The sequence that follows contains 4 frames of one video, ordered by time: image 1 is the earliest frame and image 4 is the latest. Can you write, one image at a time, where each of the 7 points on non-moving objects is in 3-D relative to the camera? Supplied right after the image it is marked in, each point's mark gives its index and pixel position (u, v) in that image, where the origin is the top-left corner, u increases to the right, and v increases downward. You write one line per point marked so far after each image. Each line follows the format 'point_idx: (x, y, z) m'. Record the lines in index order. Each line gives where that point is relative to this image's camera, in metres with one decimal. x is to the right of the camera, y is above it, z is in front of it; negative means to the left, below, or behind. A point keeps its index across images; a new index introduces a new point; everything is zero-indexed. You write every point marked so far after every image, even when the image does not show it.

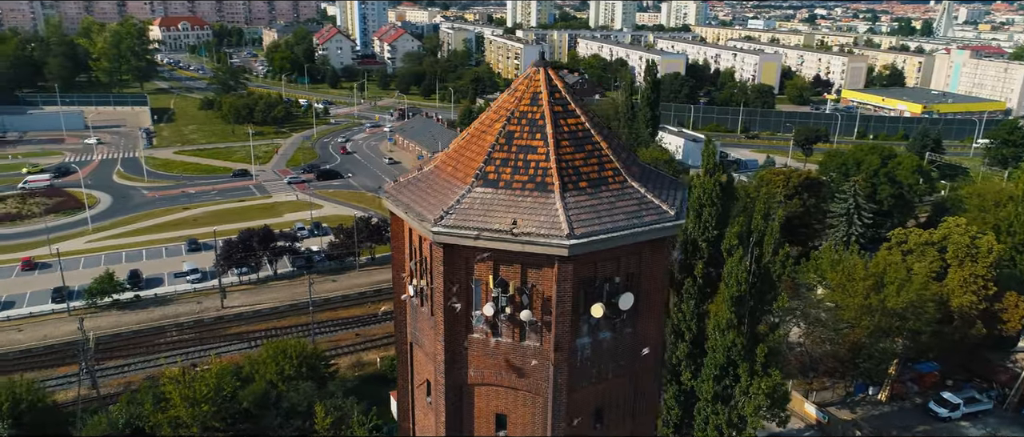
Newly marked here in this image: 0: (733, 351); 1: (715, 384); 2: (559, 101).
0: (+5.3, -3.2, +17.1) m
1: (+4.9, -4.0, +17.4) m
2: (+0.6, +1.5, +9.3) m
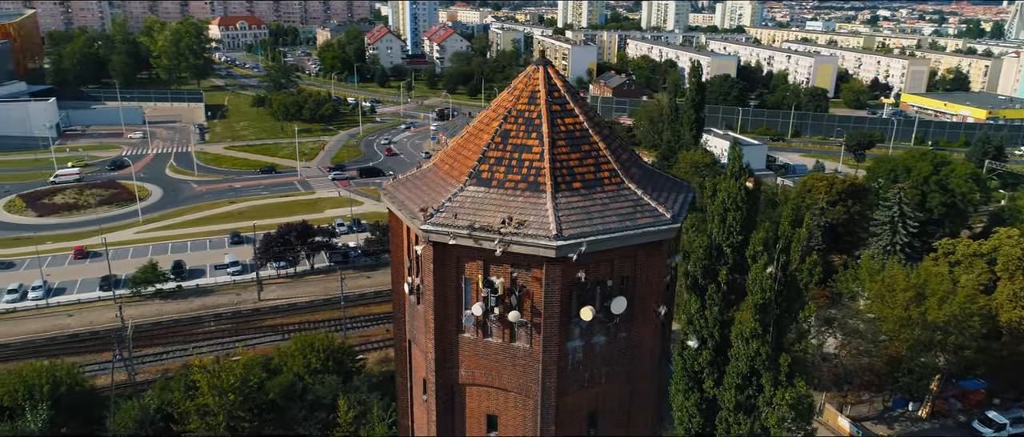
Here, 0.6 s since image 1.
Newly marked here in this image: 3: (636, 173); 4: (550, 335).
0: (+5.7, -3.3, +16.6) m
1: (+5.3, -4.1, +17.0) m
2: (+0.6, +1.5, +9.1) m
3: (+1.6, +0.6, +9.2) m
4: (+0.4, -1.4, +8.4) m
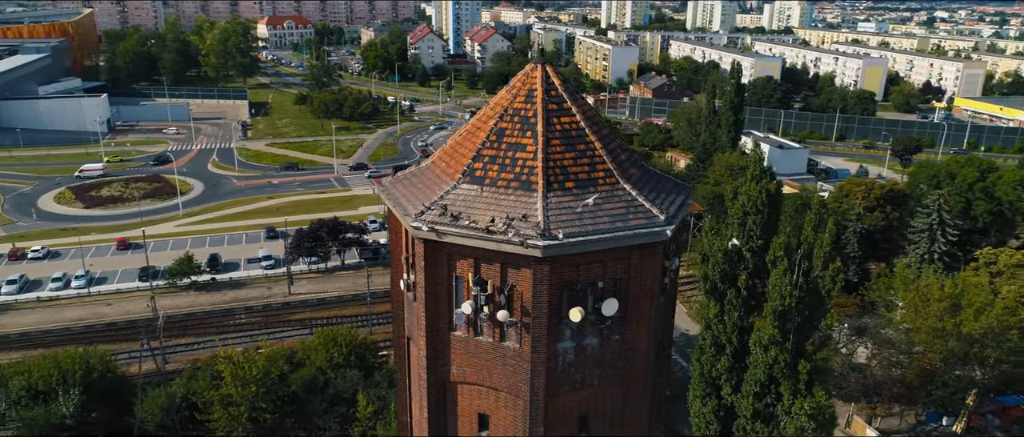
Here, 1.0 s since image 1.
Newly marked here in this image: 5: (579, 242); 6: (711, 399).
0: (+6.0, -3.4, +16.3) m
1: (+5.6, -4.2, +16.6) m
2: (+0.5, +1.5, +9.1) m
3: (+1.5, +0.6, +9.1) m
4: (+0.3, -1.4, +8.4) m
5: (+0.7, -0.3, +7.9) m
6: (+4.8, -4.4, +17.4) m
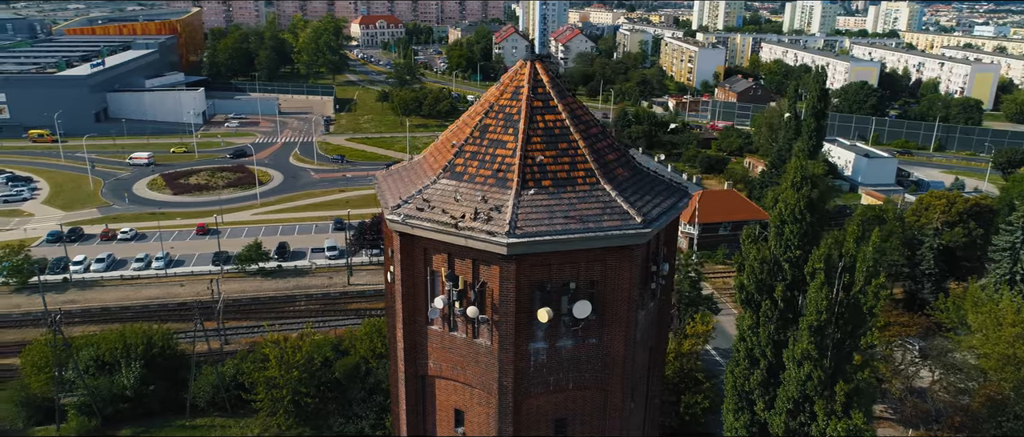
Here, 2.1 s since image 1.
0: (+6.4, -3.6, +15.5) m
1: (+6.1, -4.4, +15.9) m
2: (+0.4, +1.5, +9.0) m
3: (+1.3, +0.5, +8.9) m
4: (-0.1, -1.3, +8.3) m
5: (+0.4, -0.2, +7.8) m
6: (+5.4, -4.6, +16.8) m
